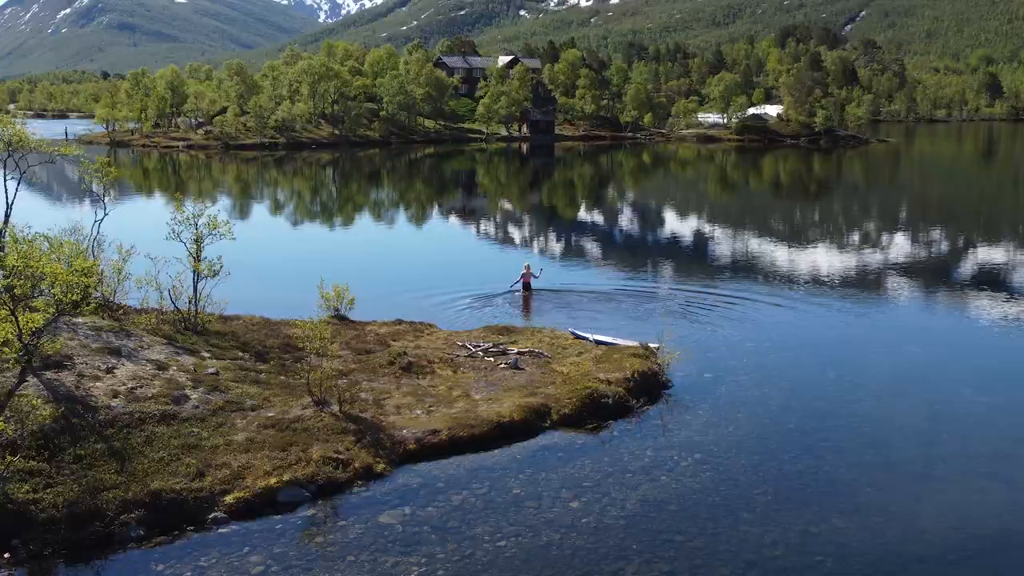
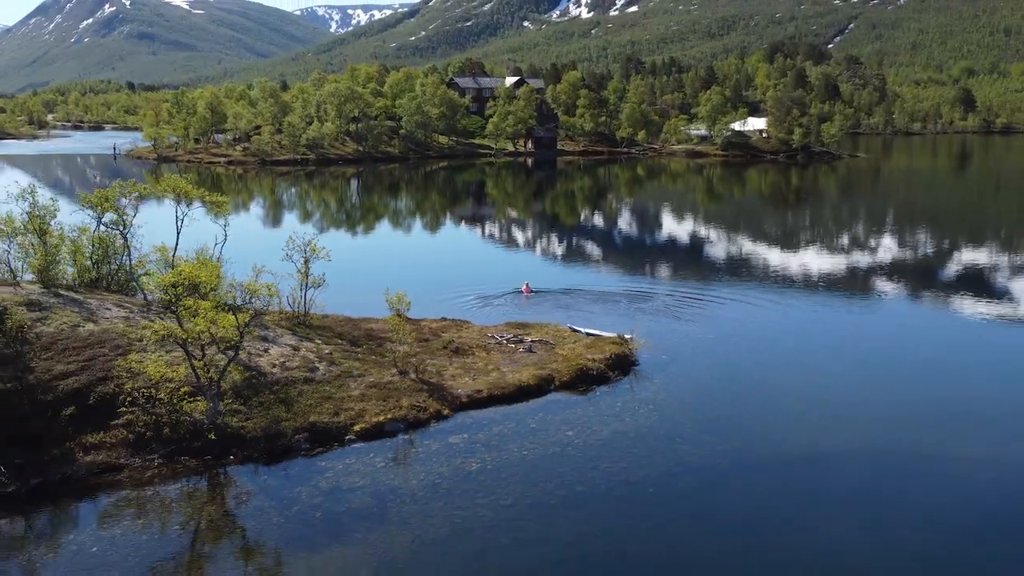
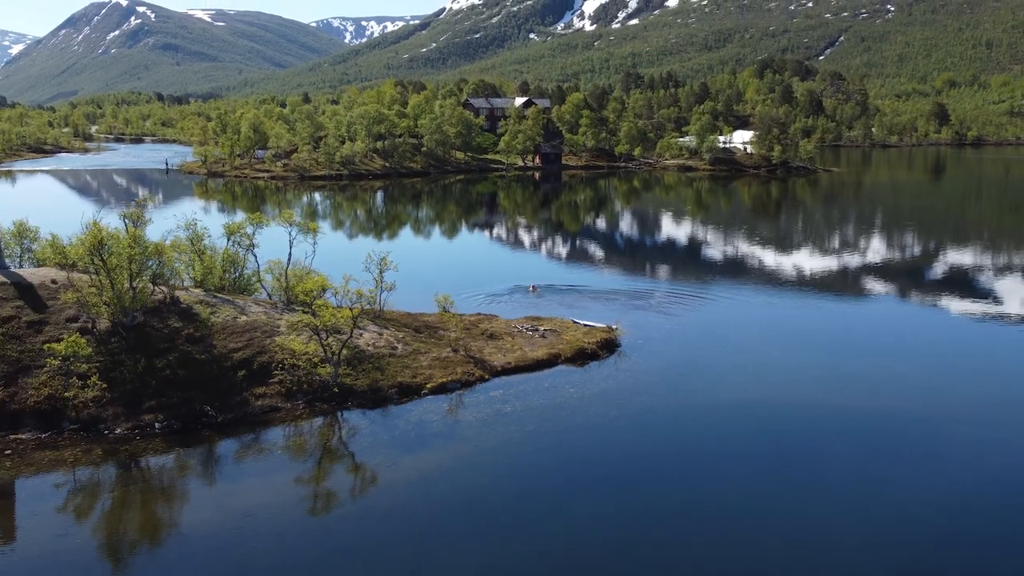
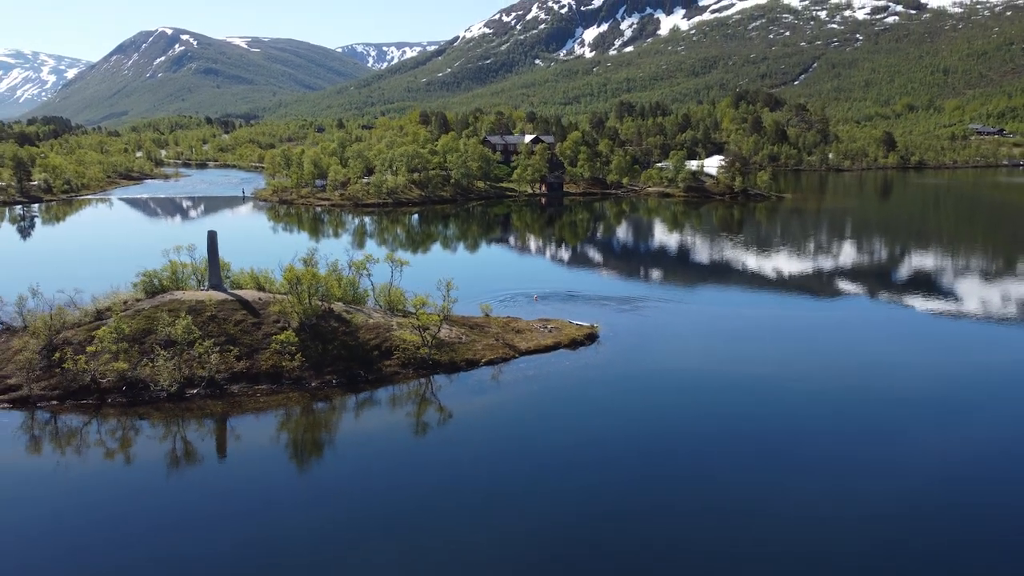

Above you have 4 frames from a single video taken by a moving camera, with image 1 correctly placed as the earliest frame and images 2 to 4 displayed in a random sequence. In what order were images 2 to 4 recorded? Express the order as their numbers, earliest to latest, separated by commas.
2, 3, 4
